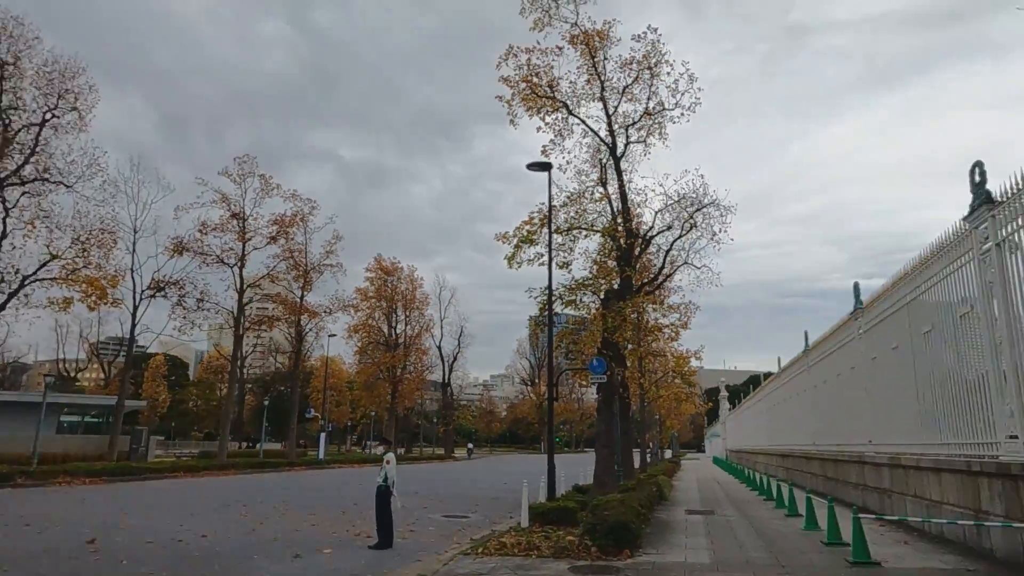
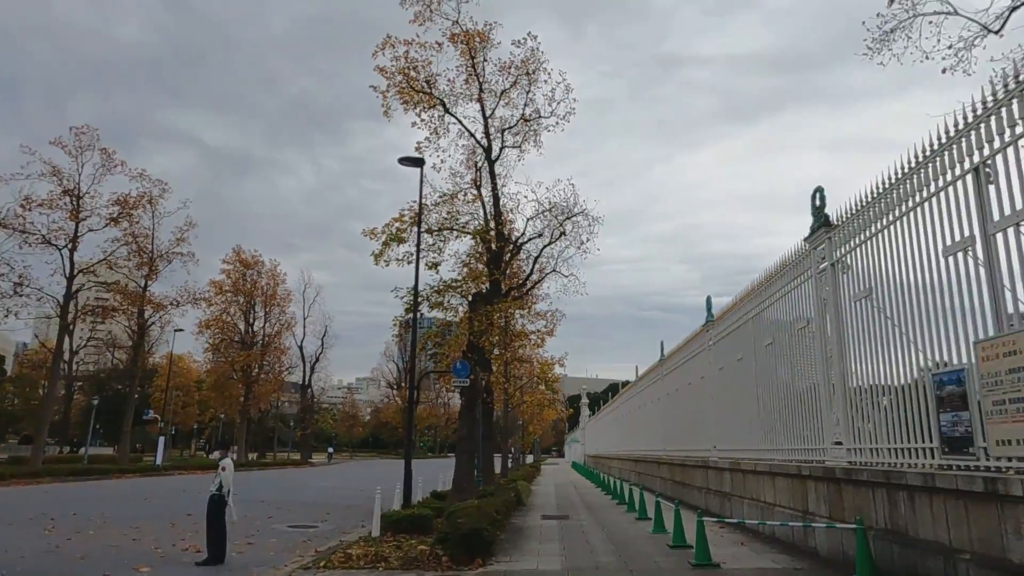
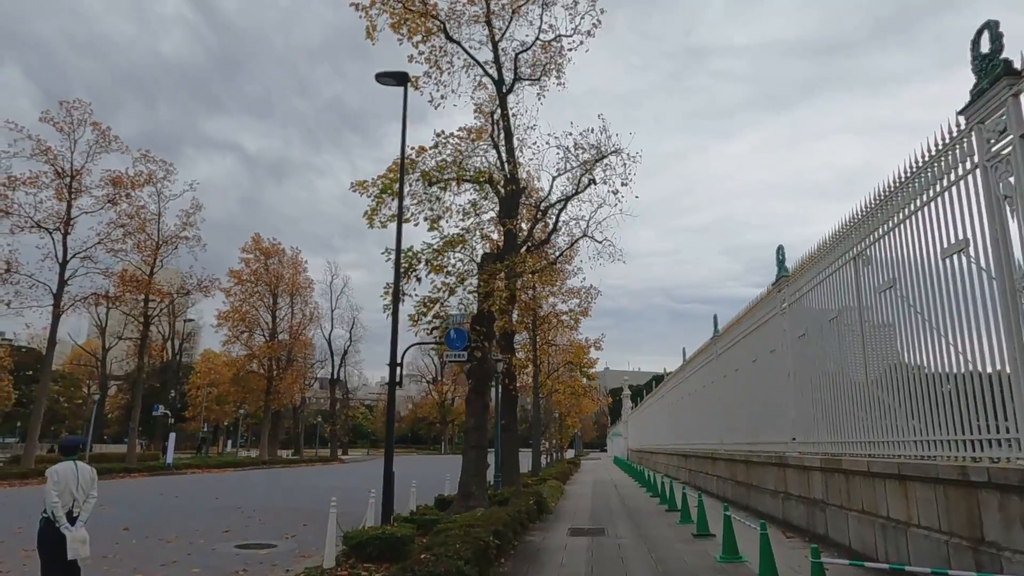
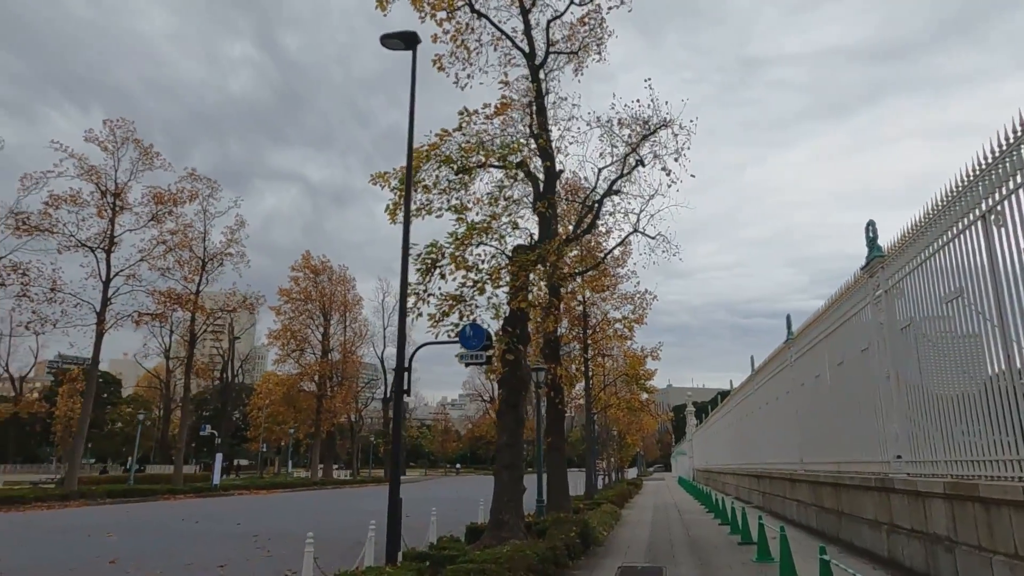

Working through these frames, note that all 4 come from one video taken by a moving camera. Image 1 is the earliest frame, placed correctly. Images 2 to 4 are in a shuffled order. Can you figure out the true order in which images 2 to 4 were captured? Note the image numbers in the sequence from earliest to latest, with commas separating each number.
2, 3, 4
